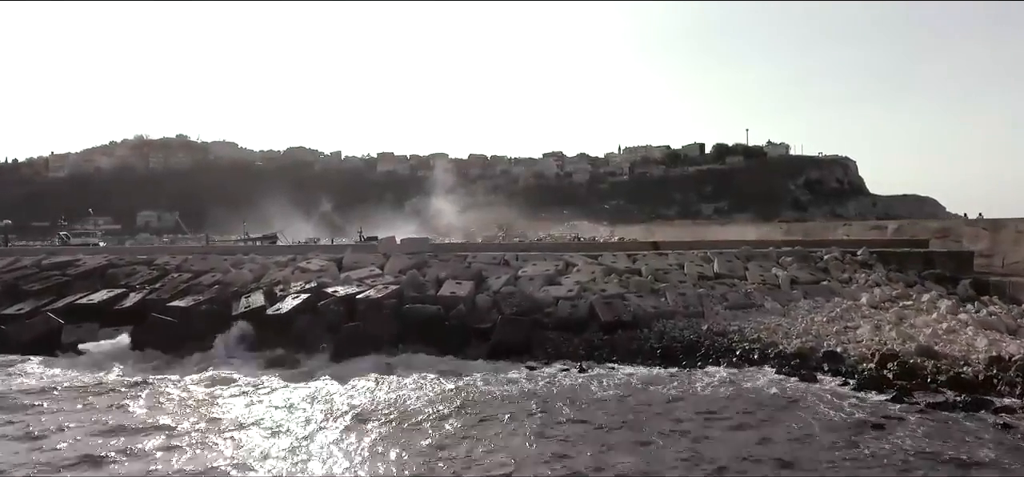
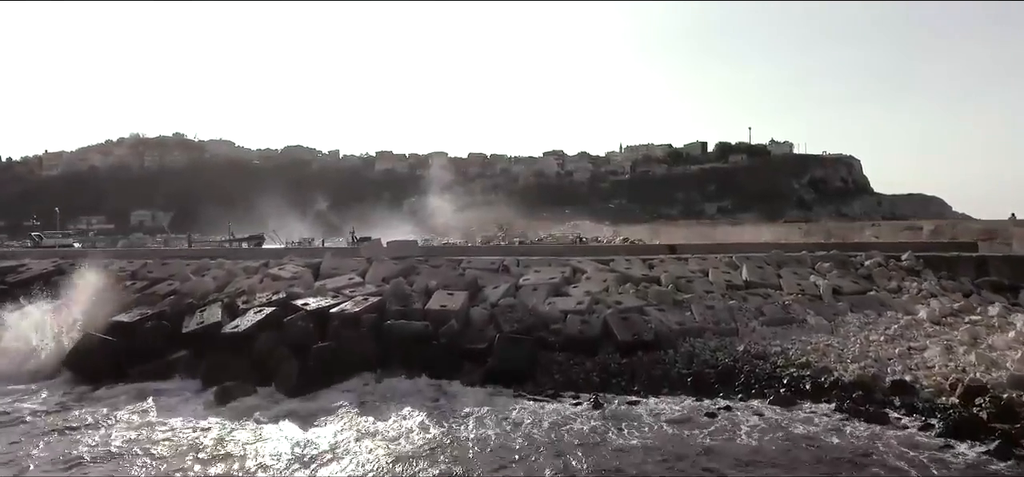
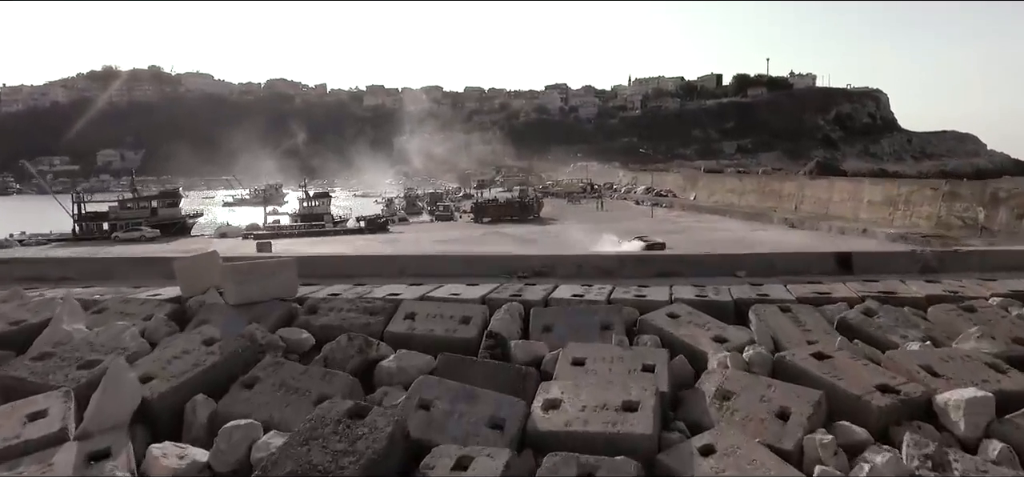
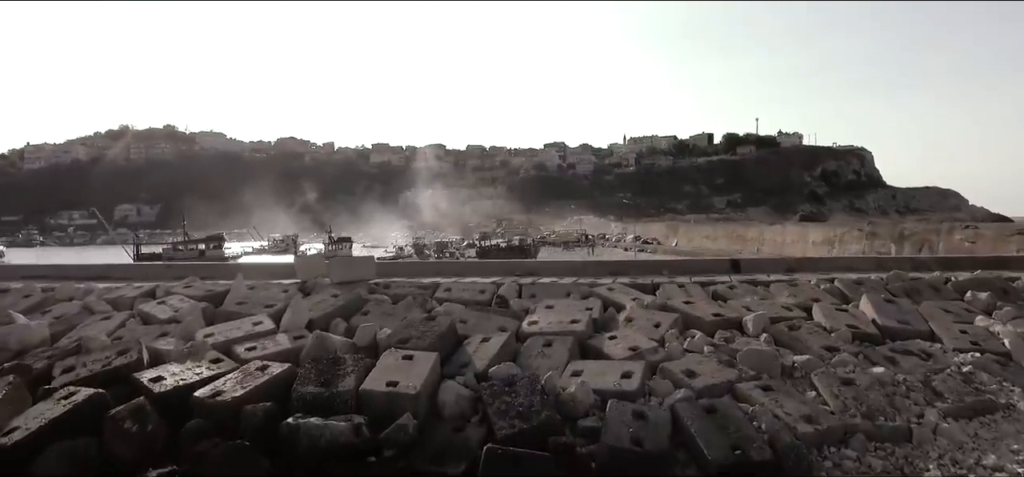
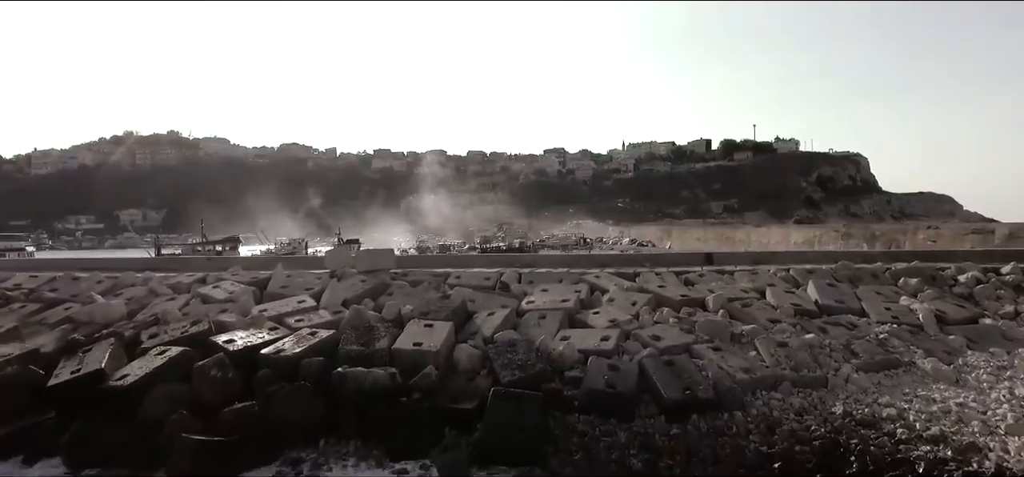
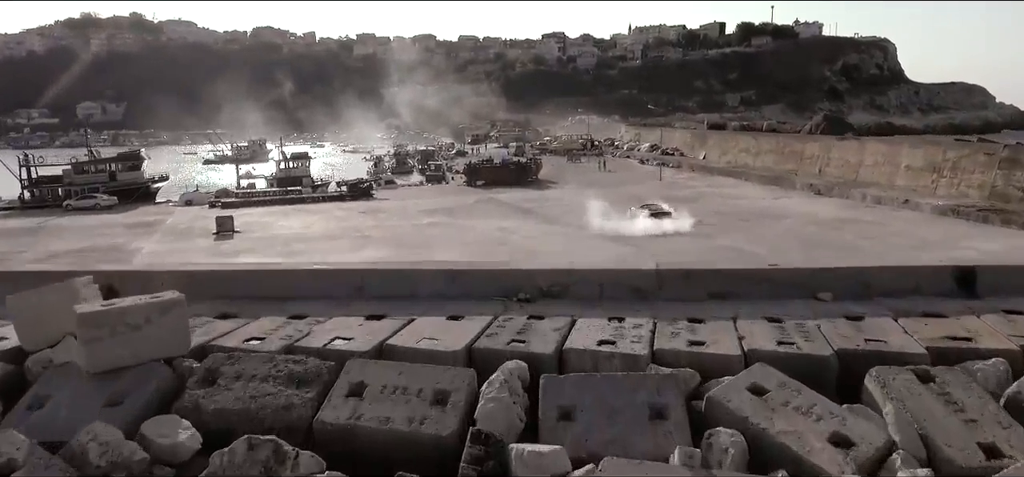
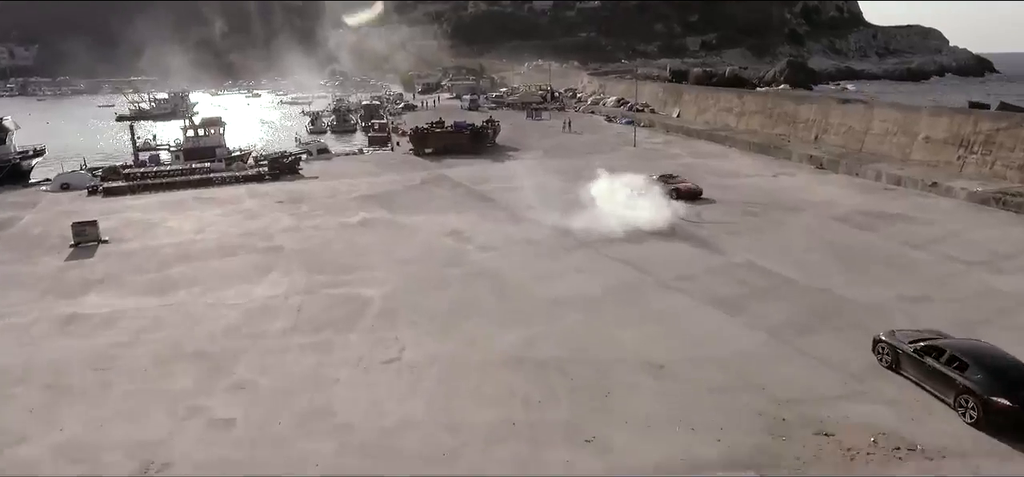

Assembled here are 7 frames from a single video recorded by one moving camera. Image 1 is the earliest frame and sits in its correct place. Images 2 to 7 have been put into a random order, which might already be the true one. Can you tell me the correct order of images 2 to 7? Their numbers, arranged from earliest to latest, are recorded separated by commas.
2, 5, 4, 3, 6, 7
